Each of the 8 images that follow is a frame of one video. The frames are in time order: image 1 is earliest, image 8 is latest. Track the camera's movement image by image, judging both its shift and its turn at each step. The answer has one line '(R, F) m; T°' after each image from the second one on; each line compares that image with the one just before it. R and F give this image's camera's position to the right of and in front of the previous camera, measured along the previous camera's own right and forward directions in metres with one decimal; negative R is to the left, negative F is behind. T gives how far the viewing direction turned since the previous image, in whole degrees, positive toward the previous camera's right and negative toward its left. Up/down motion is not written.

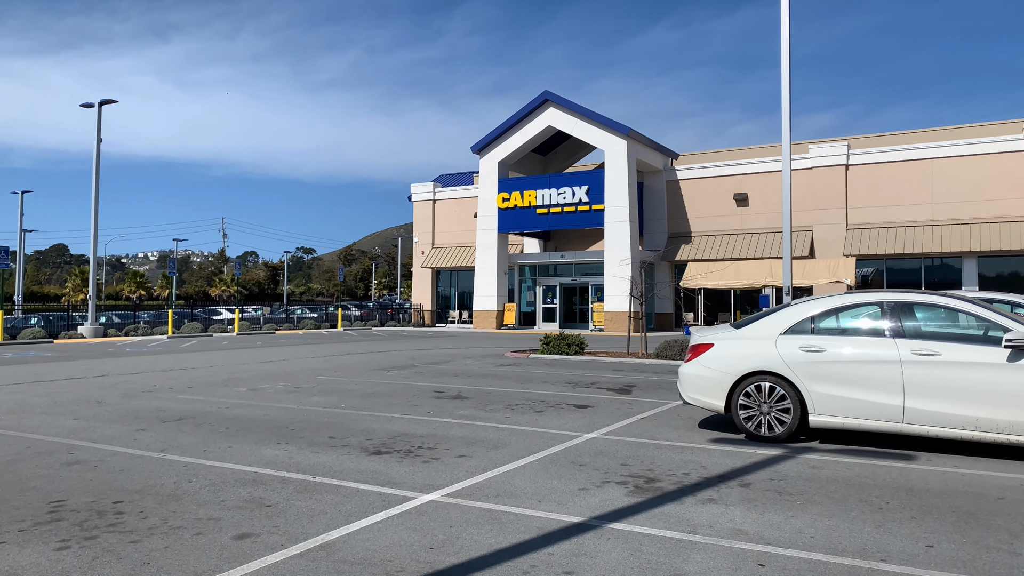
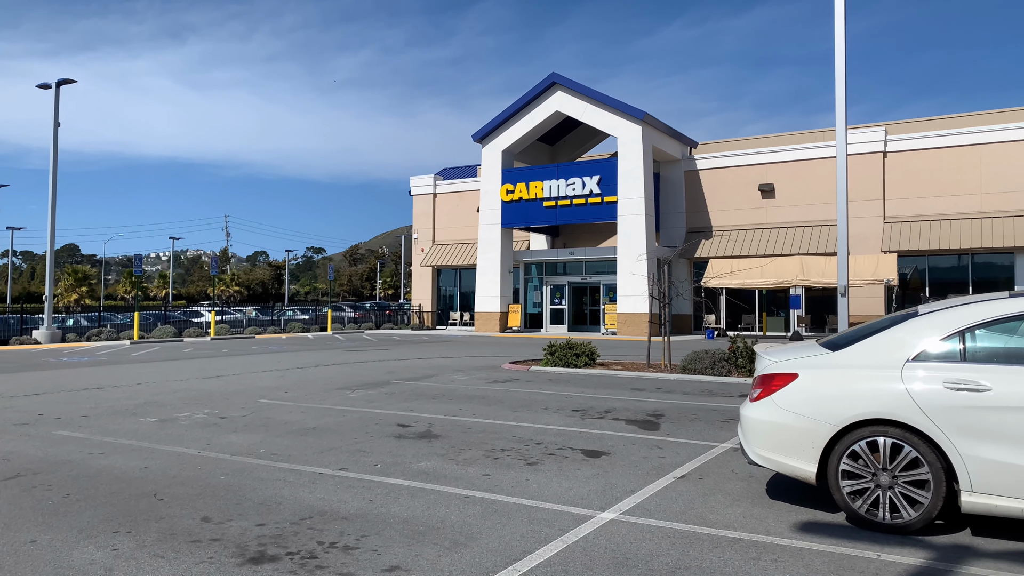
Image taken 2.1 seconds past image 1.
(+0.3, +3.3) m; -1°
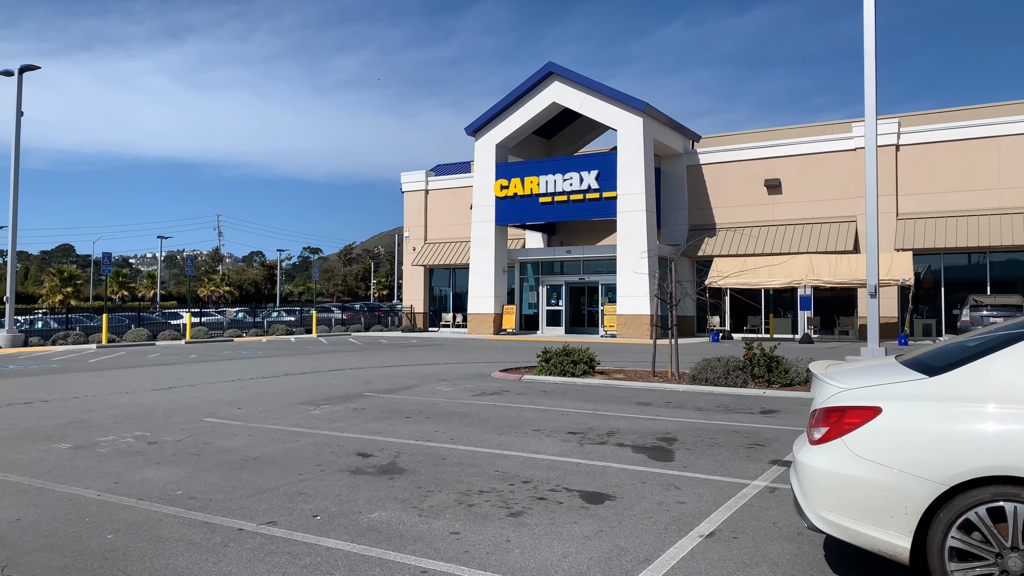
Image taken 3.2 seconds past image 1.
(+0.2, +1.7) m; 0°
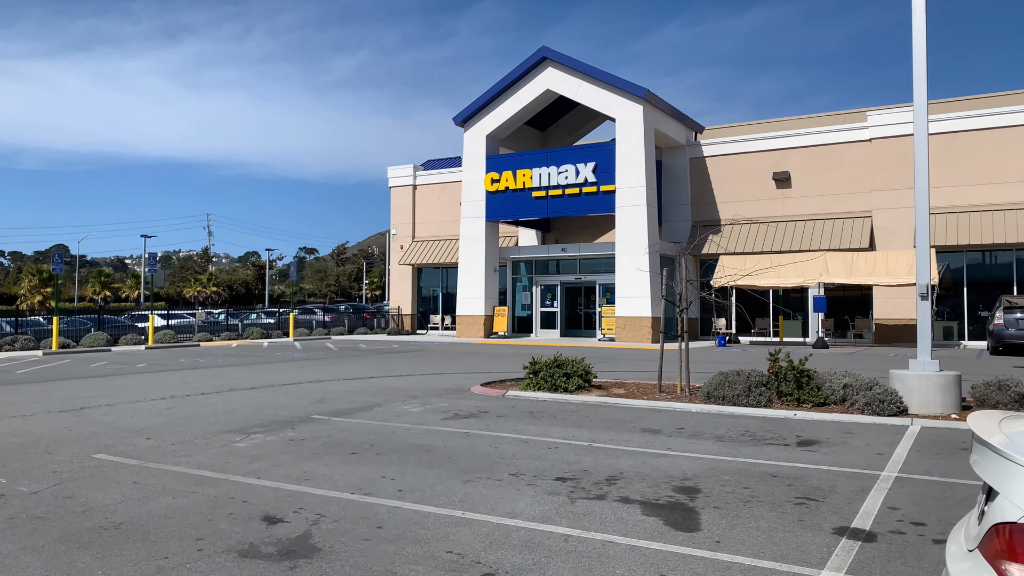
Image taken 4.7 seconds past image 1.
(+0.3, +2.3) m; 0°
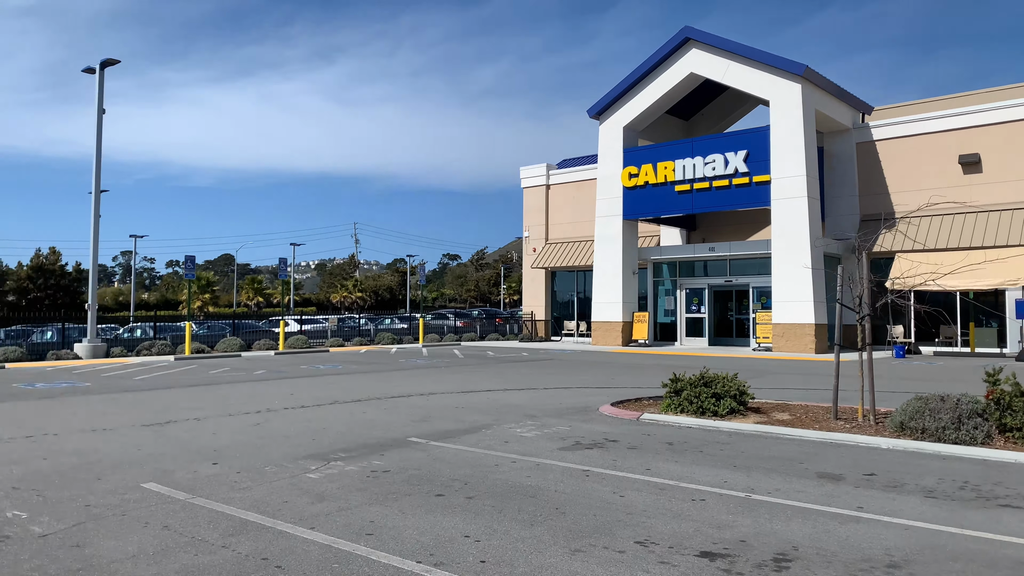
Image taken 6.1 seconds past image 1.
(+0.1, +2.0) m; -11°
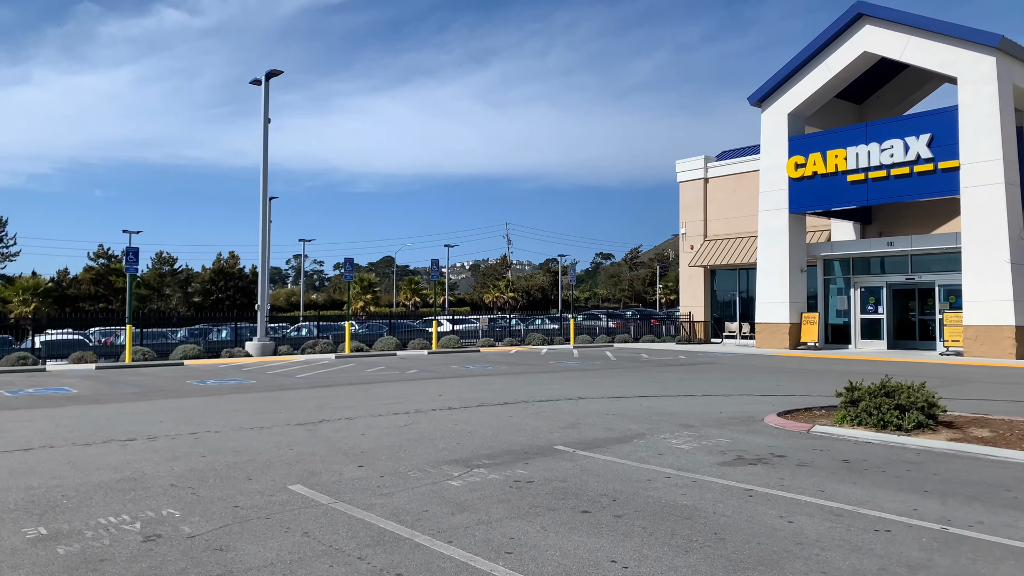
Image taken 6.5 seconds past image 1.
(0.0, +0.5) m; -12°
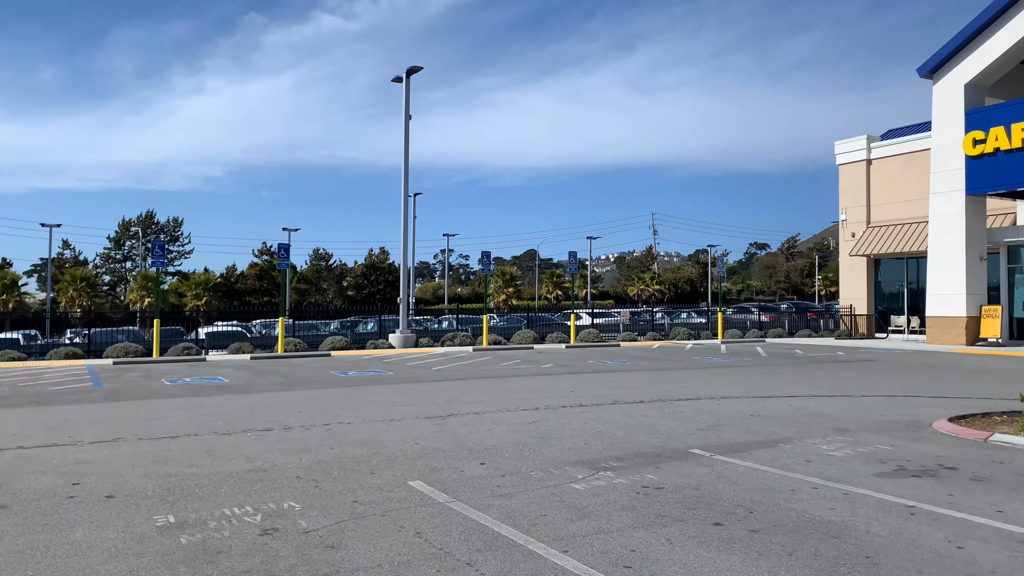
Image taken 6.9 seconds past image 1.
(+0.2, +0.4) m; -11°
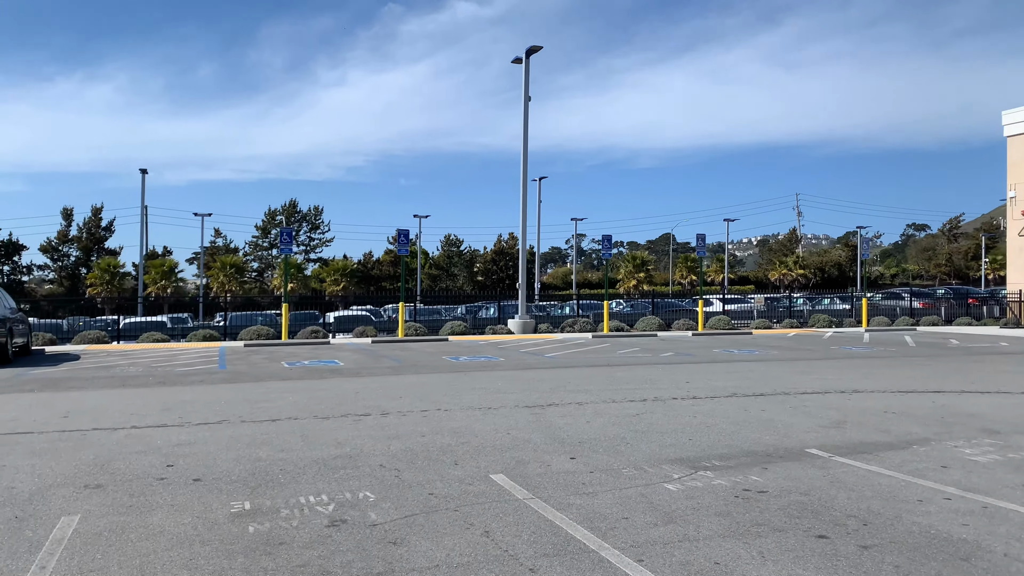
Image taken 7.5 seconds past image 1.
(+0.4, +0.3) m; -11°
